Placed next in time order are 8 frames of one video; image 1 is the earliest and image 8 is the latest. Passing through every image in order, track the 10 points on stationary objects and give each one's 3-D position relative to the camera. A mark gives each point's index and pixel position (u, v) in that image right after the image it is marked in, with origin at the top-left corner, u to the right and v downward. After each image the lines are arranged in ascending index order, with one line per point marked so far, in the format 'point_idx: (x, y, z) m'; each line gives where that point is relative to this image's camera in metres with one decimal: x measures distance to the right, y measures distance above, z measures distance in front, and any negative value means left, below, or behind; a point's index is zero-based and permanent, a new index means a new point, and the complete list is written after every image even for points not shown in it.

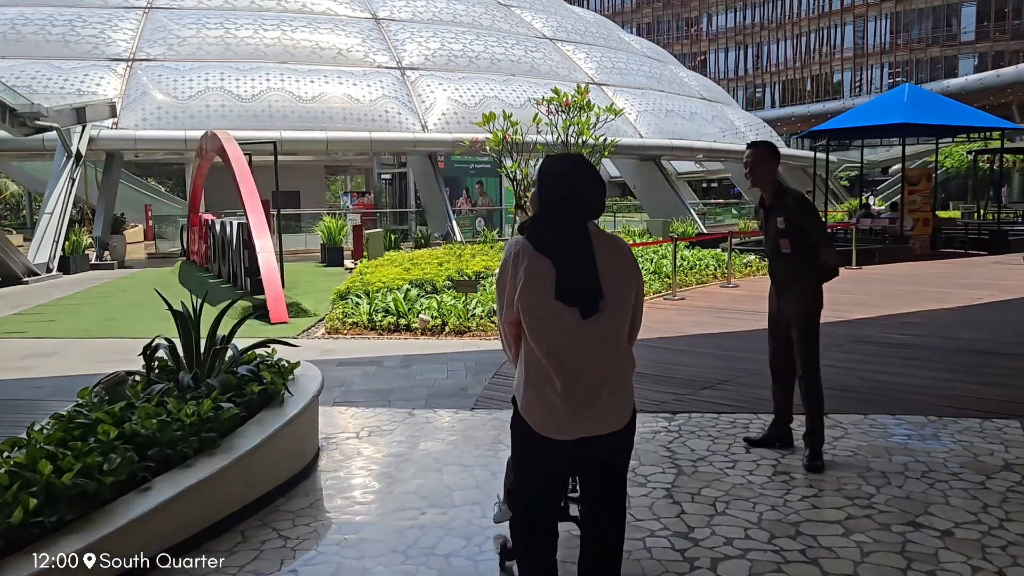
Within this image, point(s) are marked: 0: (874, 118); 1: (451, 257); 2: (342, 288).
0: (+7.6, +3.6, +17.2) m
1: (-1.0, +0.5, +13.1) m
2: (-2.1, 0.0, +10.0) m
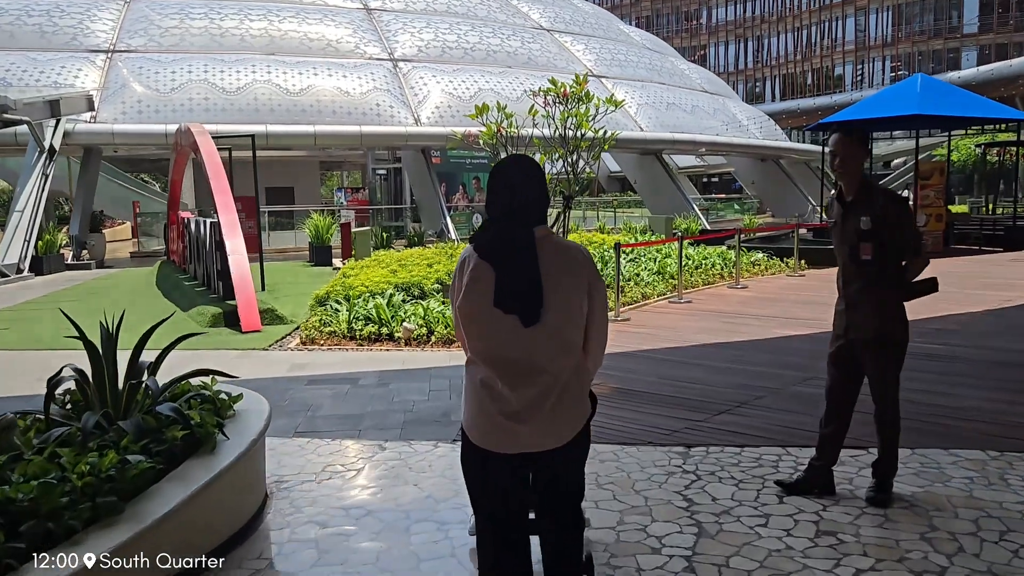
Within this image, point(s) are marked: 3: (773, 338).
0: (+7.5, +3.6, +16.5) m
1: (-1.1, +0.5, +12.4) m
2: (-2.1, 0.0, +9.2) m
3: (+2.5, -0.5, +7.9) m
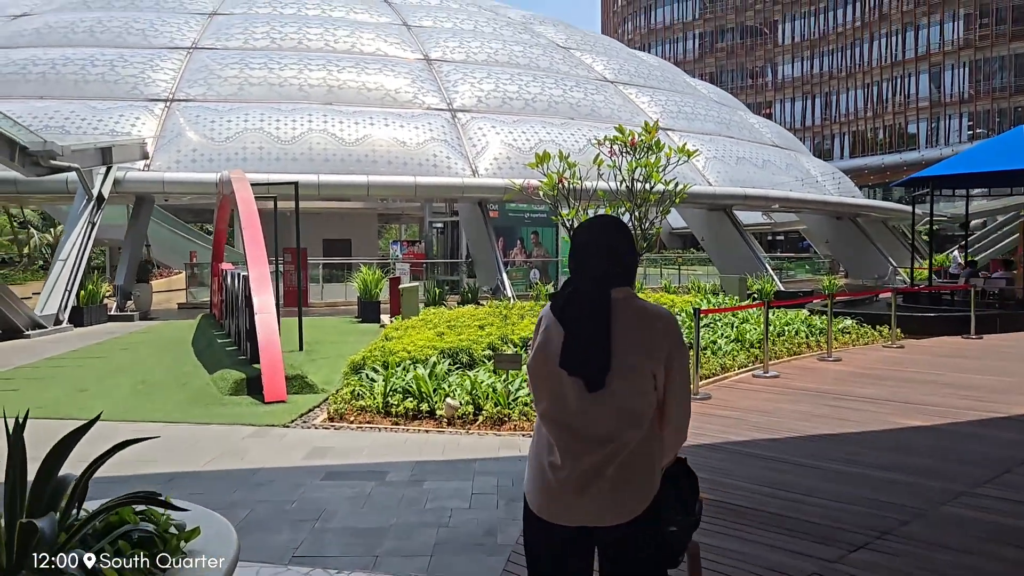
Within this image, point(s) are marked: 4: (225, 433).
0: (+8.6, +2.3, +15.0) m
1: (-0.3, -0.4, +11.3) m
2: (-1.5, -0.7, +8.2) m
3: (+3.0, -1.1, +6.5) m
4: (-2.2, -1.1, +6.4) m
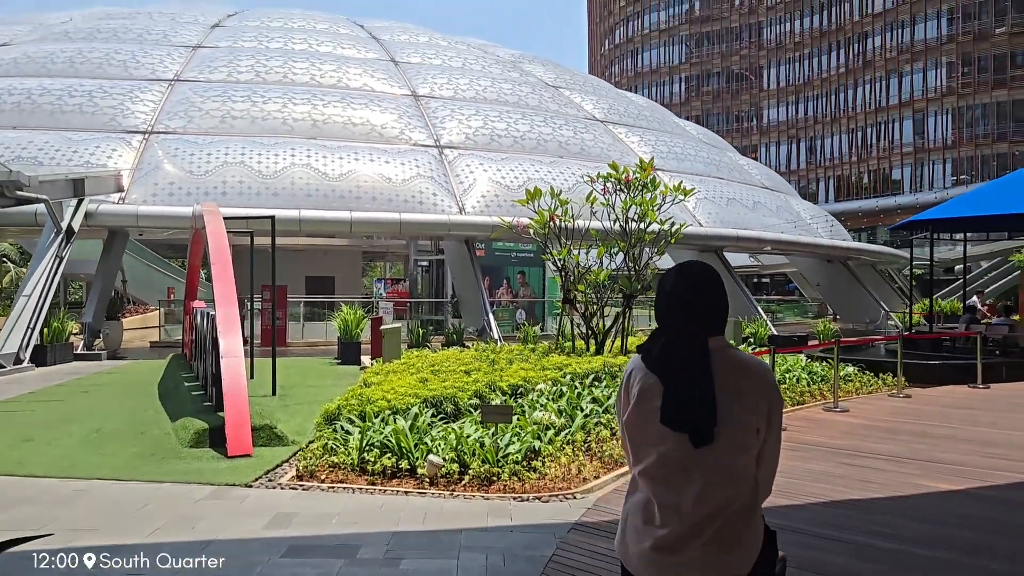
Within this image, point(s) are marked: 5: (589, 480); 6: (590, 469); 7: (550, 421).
0: (+8.4, +1.4, +14.6) m
1: (-0.4, -1.0, +10.6) m
2: (-1.6, -1.1, +7.5) m
3: (+3.0, -1.5, +5.9) m
4: (-2.3, -1.4, +5.7) m
5: (+0.6, -1.5, +6.3) m
6: (+0.6, -1.5, +6.6) m
7: (+0.3, -1.2, +7.4) m
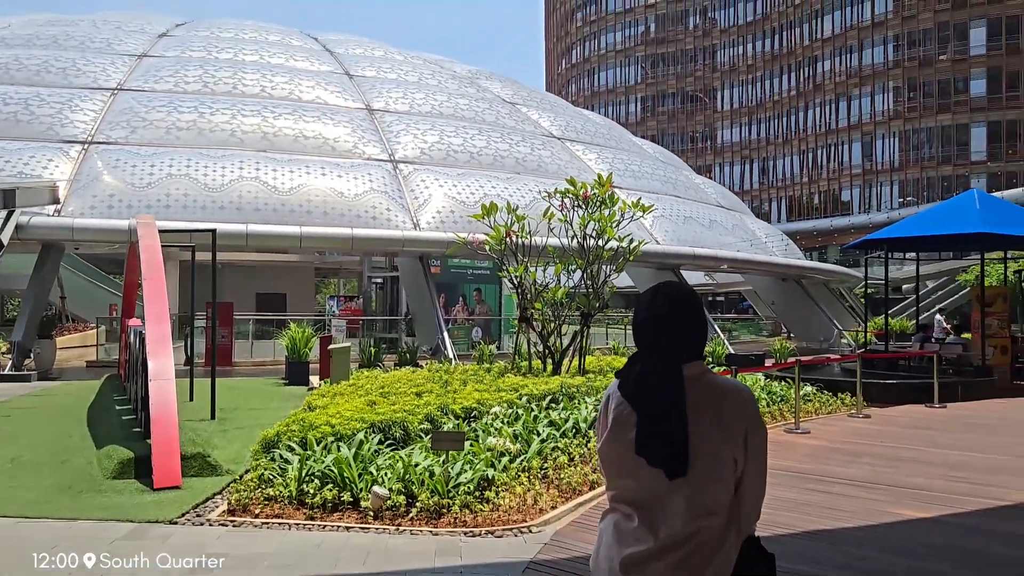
0: (+7.7, +1.1, +14.7) m
1: (-1.0, -1.2, +10.2) m
2: (-2.0, -1.2, +7.0) m
3: (+2.6, -1.6, +5.7) m
4: (-2.6, -1.5, +5.1) m
5: (+0.2, -1.6, +5.9) m
6: (+0.3, -1.6, +6.2) m
7: (-0.1, -1.3, +6.9) m
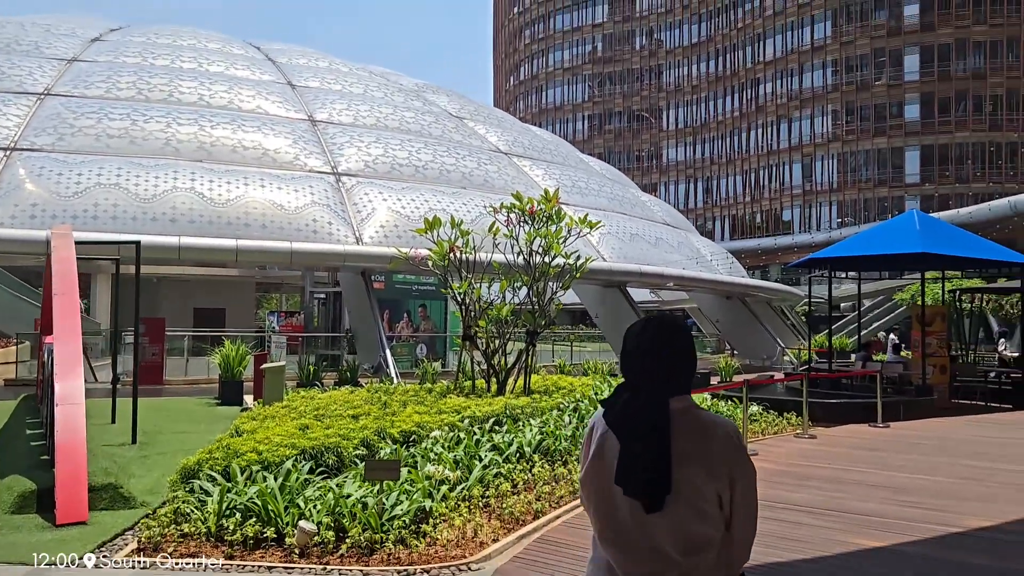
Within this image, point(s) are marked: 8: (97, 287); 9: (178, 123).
0: (+6.7, +0.7, +14.8) m
1: (-1.7, -1.4, +9.7) m
2: (-2.5, -1.4, +6.5) m
3: (+2.2, -1.8, +5.4) m
4: (-3.0, -1.6, +4.6) m
5: (-0.2, -1.7, +5.6) m
6: (-0.2, -1.7, +5.8) m
7: (-0.5, -1.5, +6.6) m
8: (-10.0, 0.0, +19.8) m
9: (-8.1, +4.0, +19.8) m
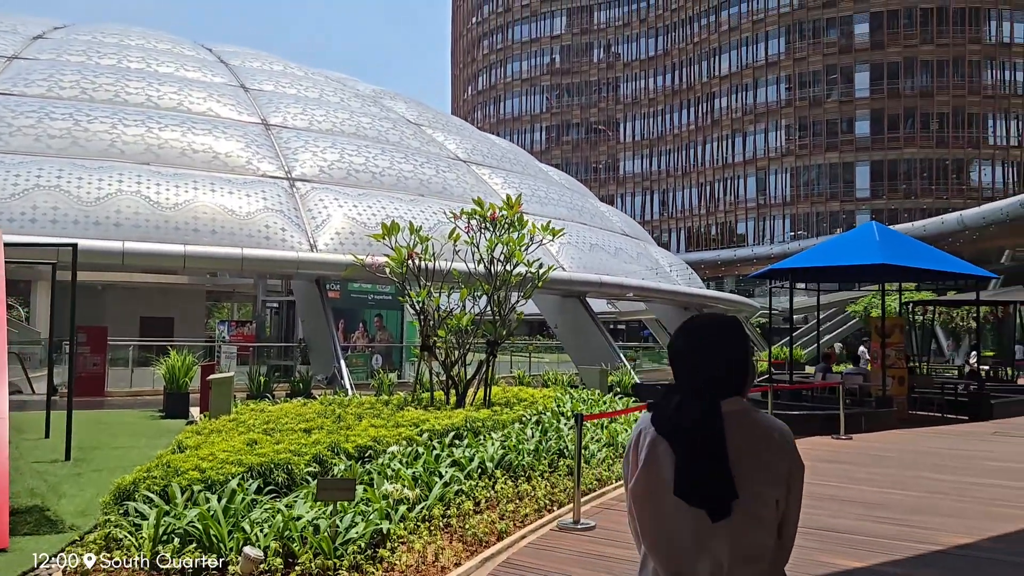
0: (+6.0, +0.5, +14.8) m
1: (-2.2, -1.5, +9.3) m
2: (-2.8, -1.4, +6.0) m
3: (+2.0, -1.8, +5.2) m
4: (-3.2, -1.6, +4.1) m
5: (-0.4, -1.8, +5.2) m
6: (-0.4, -1.8, +5.4) m
7: (-0.8, -1.5, +6.2) m
8: (-11.0, -0.2, +18.9) m
9: (-9.0, +3.8, +19.1) m
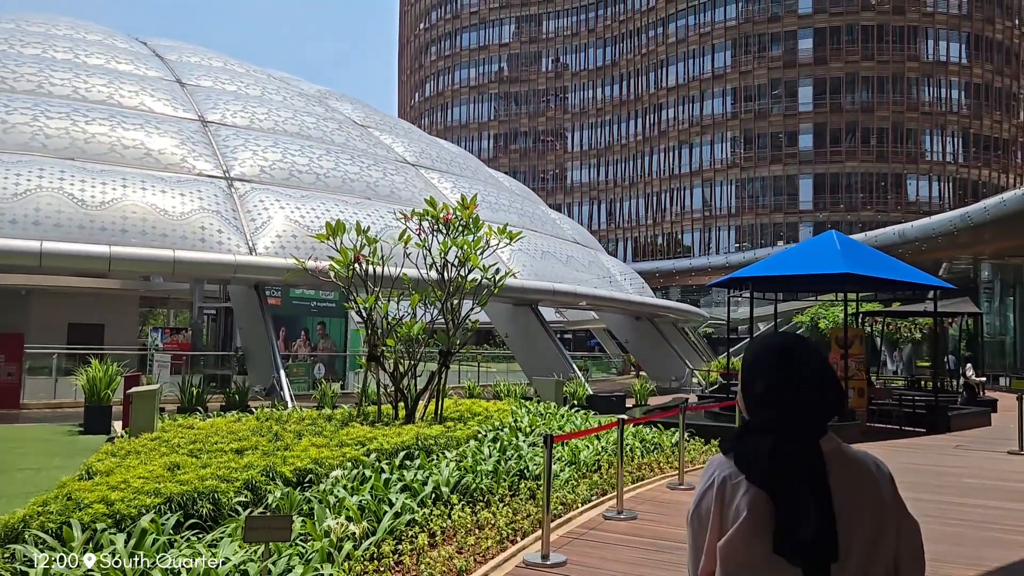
0: (+5.1, +0.4, +14.5) m
1: (-2.6, -1.5, +8.4) m
2: (-3.0, -1.4, +5.0) m
3: (+1.8, -1.9, +4.6) m
4: (-3.3, -1.6, +3.1) m
5: (-0.6, -1.8, +4.4) m
6: (-0.6, -1.8, +4.7) m
7: (-1.1, -1.6, +5.4) m
8: (-12.0, -0.2, +17.4) m
9: (-10.1, +3.7, +17.8) m
